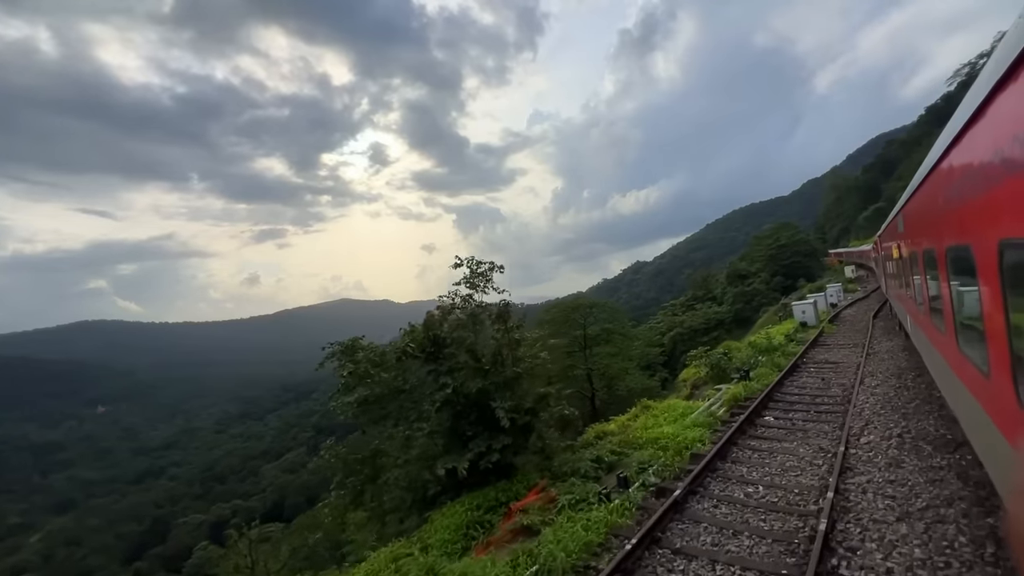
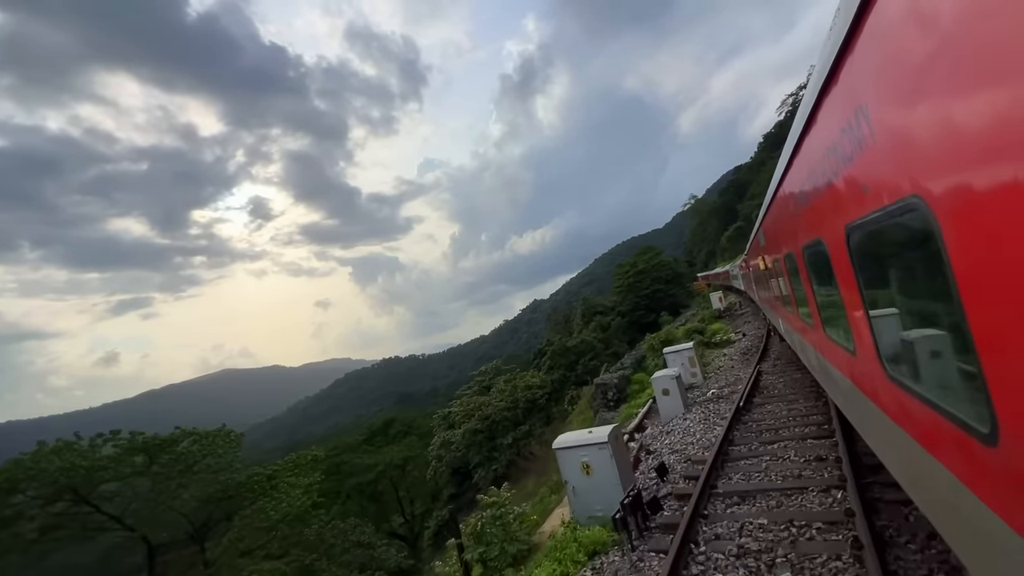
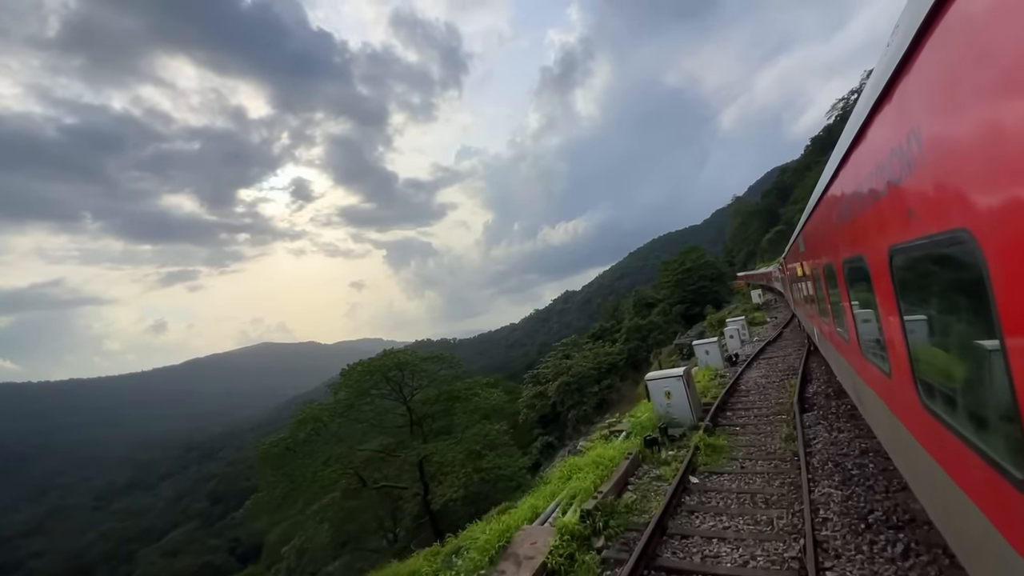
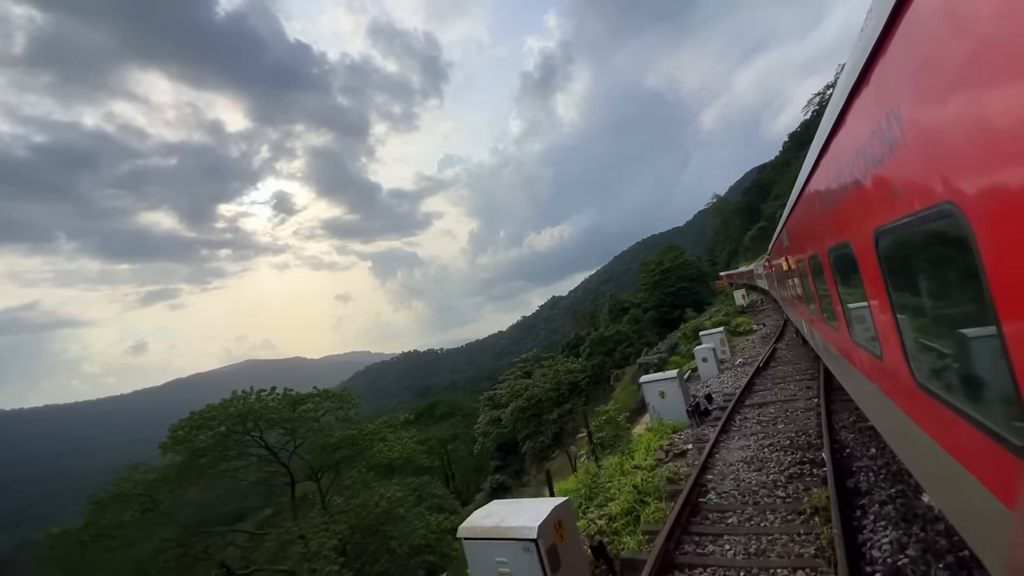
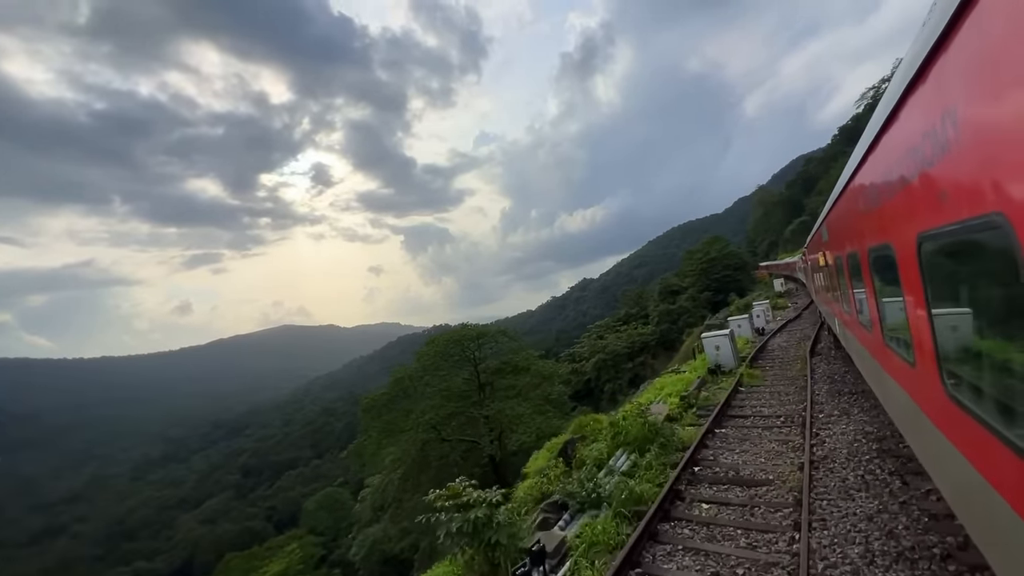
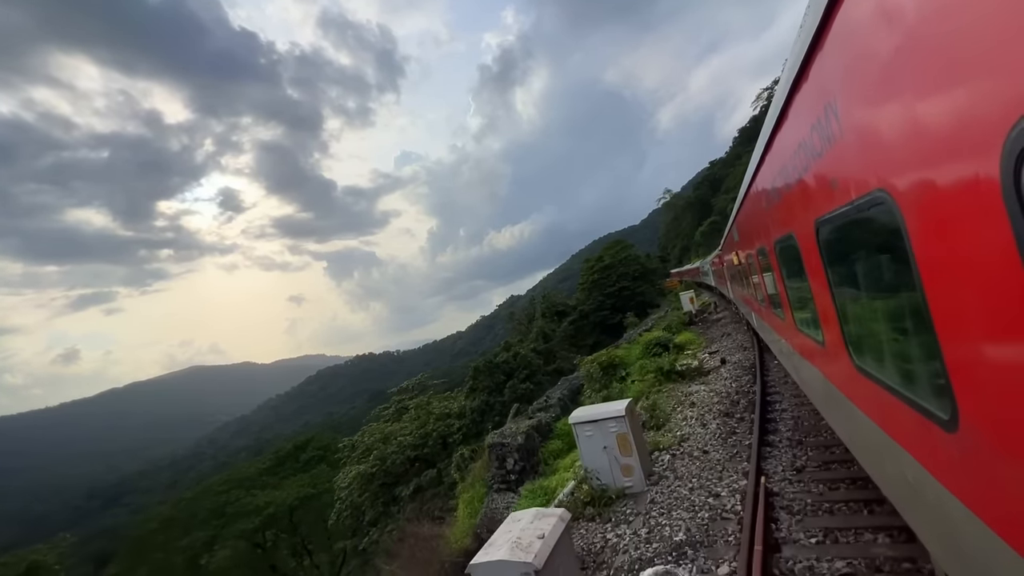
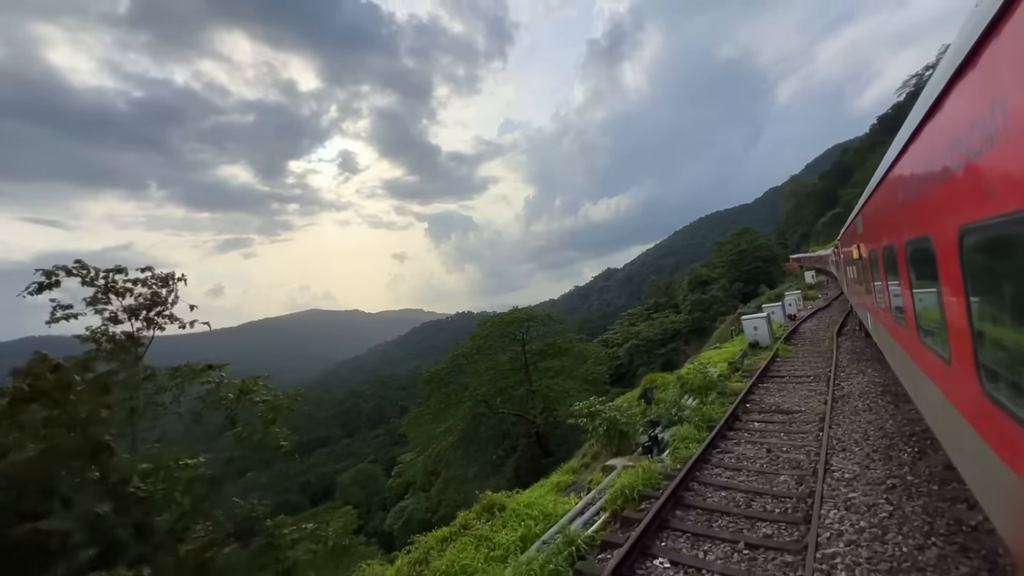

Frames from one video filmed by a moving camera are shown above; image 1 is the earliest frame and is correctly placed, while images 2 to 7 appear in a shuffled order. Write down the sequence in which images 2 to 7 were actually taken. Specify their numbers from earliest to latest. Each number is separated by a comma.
7, 5, 3, 4, 2, 6
